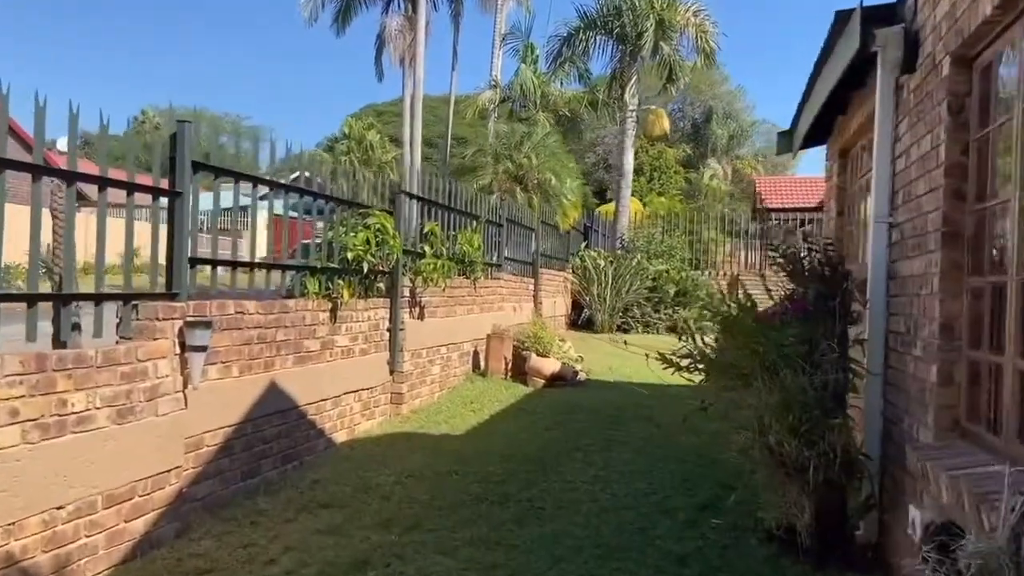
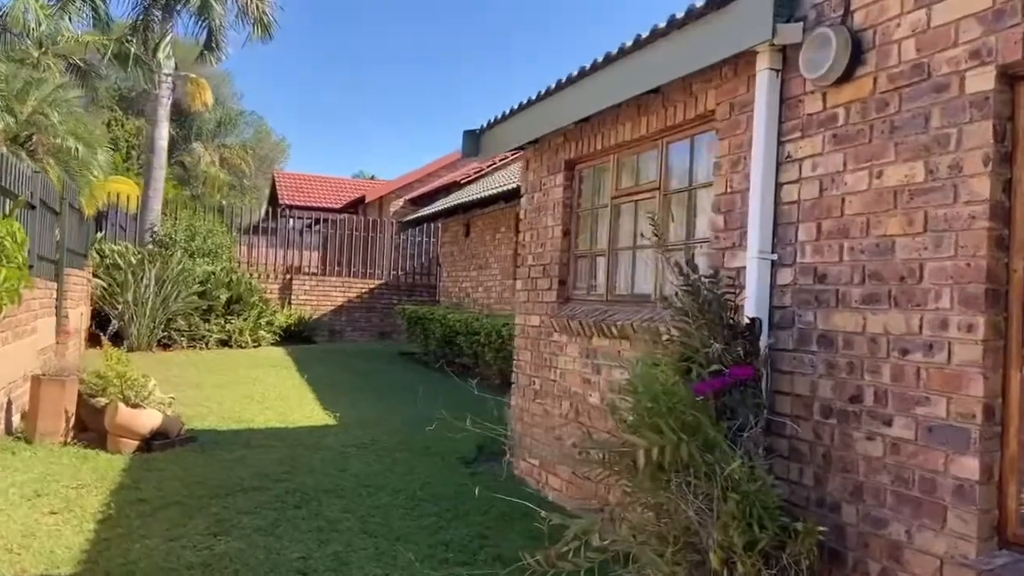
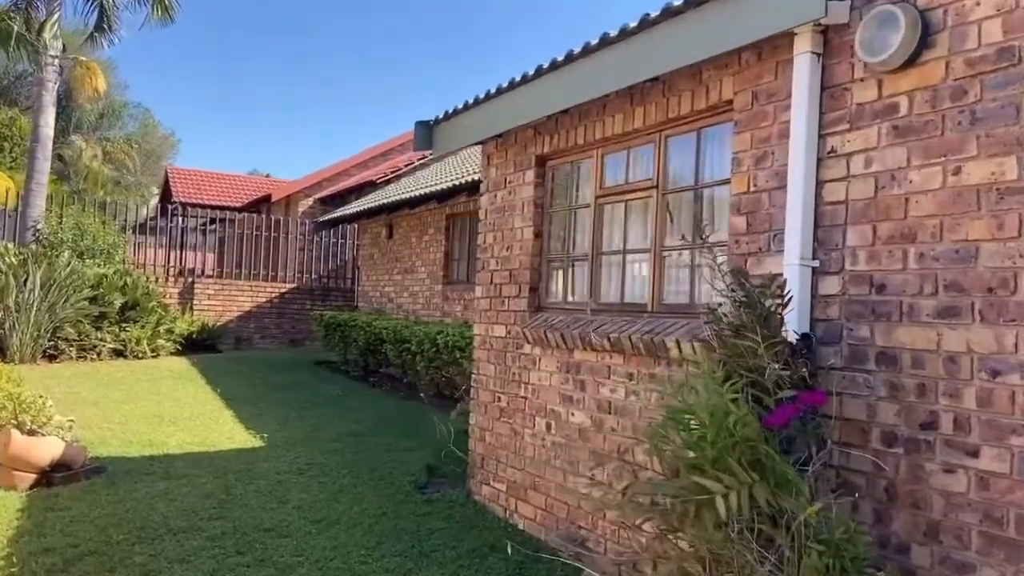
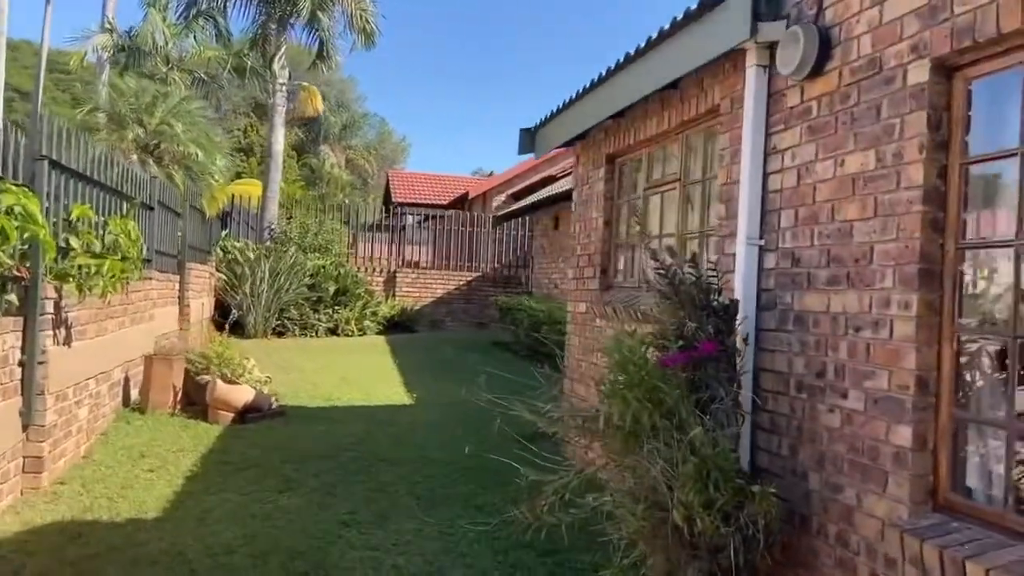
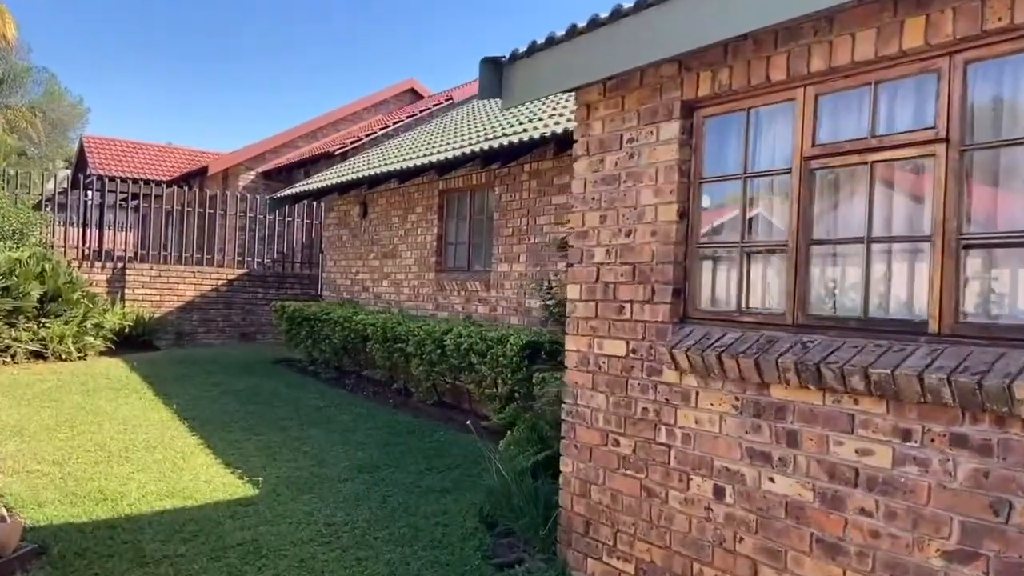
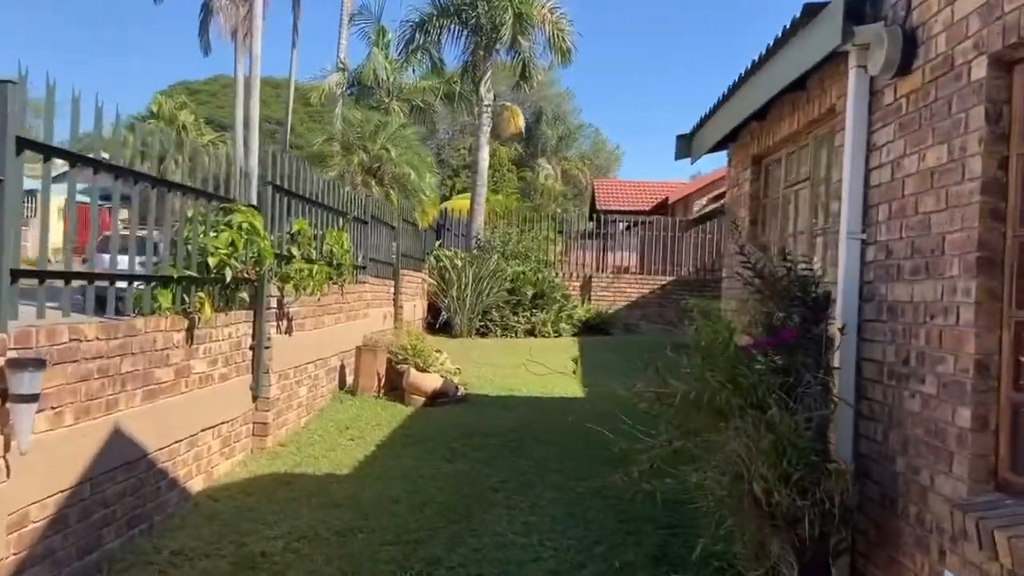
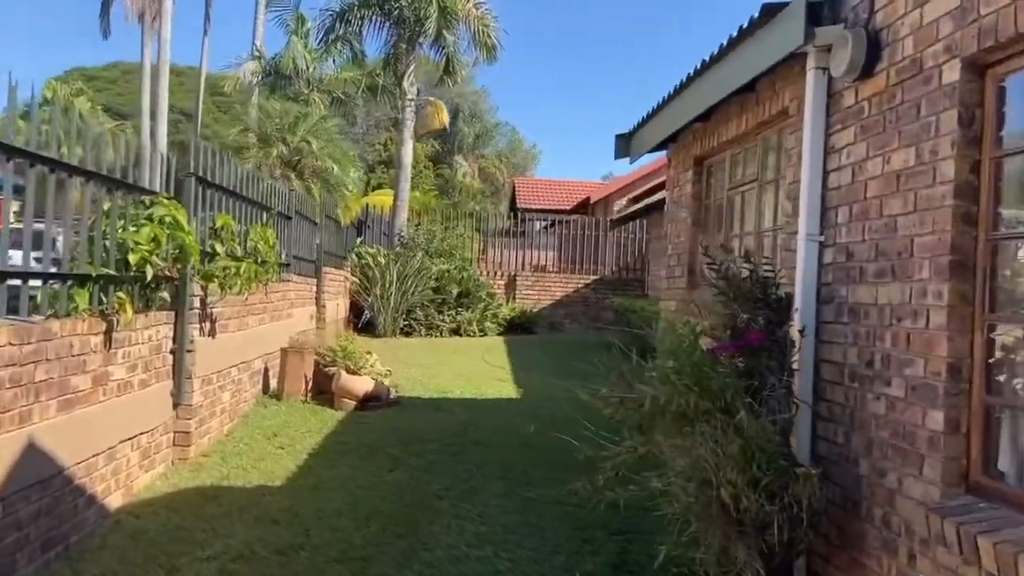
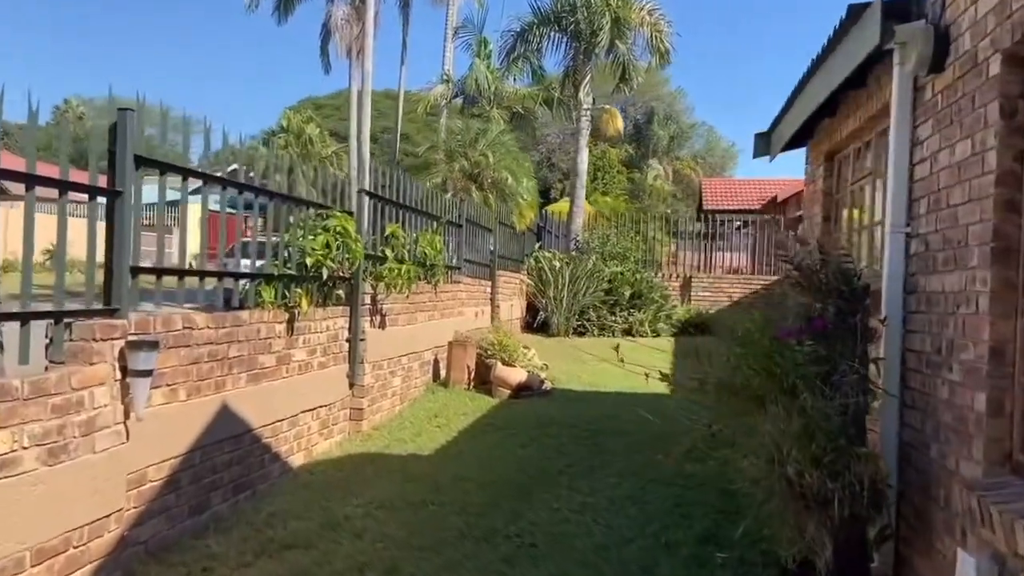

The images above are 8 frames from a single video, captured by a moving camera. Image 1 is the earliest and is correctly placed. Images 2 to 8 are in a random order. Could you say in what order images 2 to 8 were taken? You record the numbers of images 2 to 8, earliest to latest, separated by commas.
8, 6, 7, 4, 2, 3, 5
